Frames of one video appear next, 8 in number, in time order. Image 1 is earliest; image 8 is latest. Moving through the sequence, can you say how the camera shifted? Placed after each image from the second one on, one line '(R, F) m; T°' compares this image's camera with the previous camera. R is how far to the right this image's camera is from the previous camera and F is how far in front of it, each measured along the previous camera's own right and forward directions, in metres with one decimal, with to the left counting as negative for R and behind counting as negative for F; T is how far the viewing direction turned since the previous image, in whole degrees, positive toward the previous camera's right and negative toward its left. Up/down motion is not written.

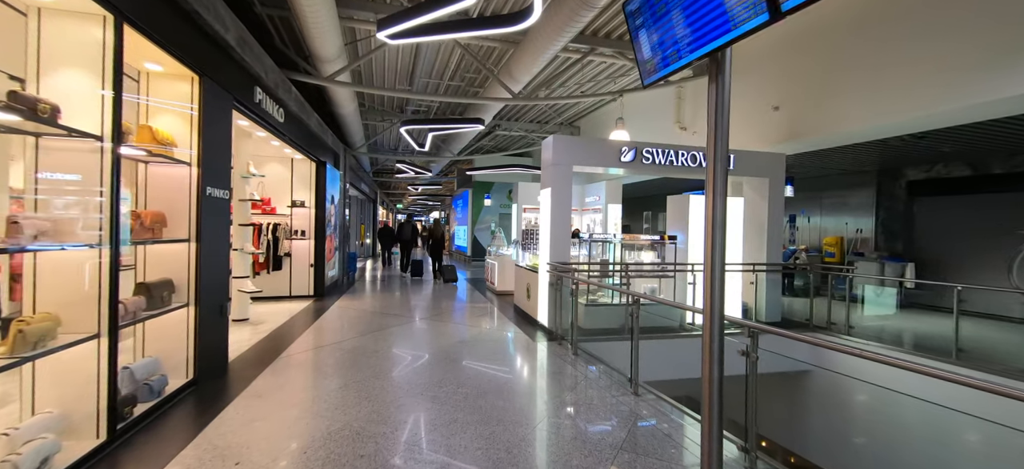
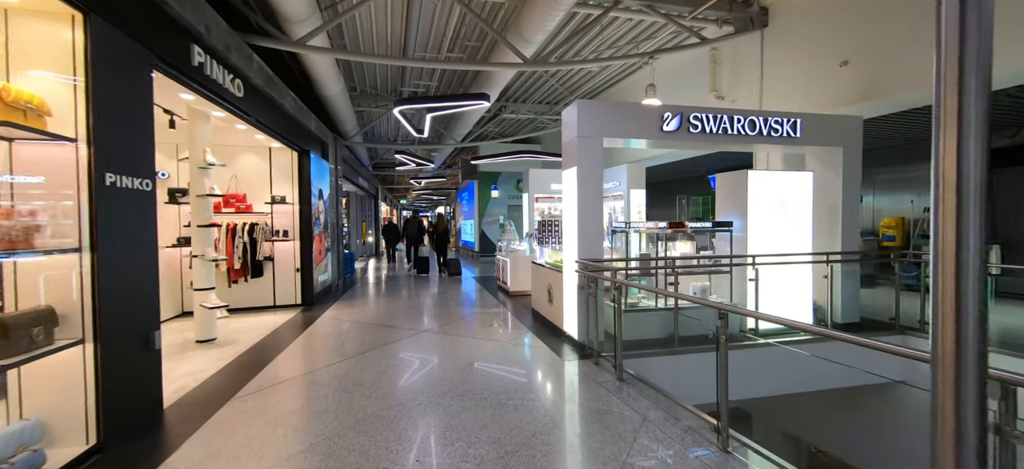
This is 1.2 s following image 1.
(-0.1, +1.0) m; -1°
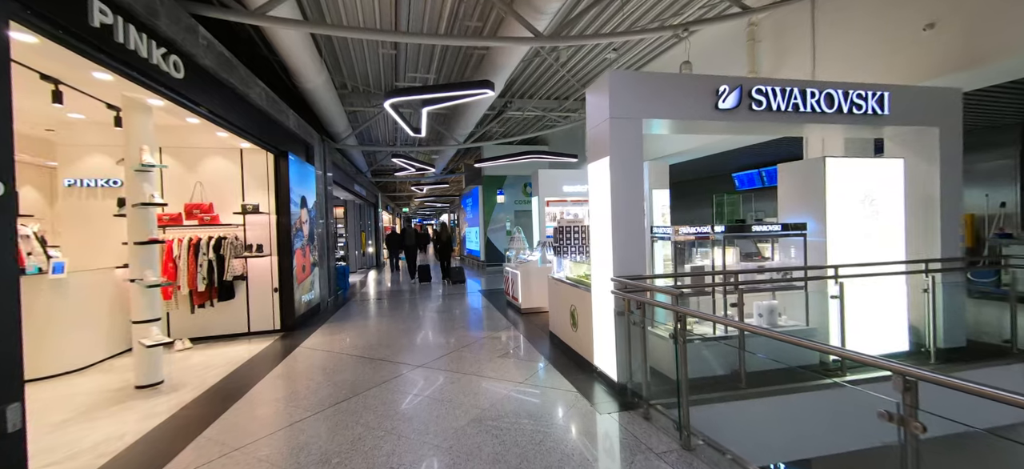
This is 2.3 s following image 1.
(-0.1, +0.9) m; -1°
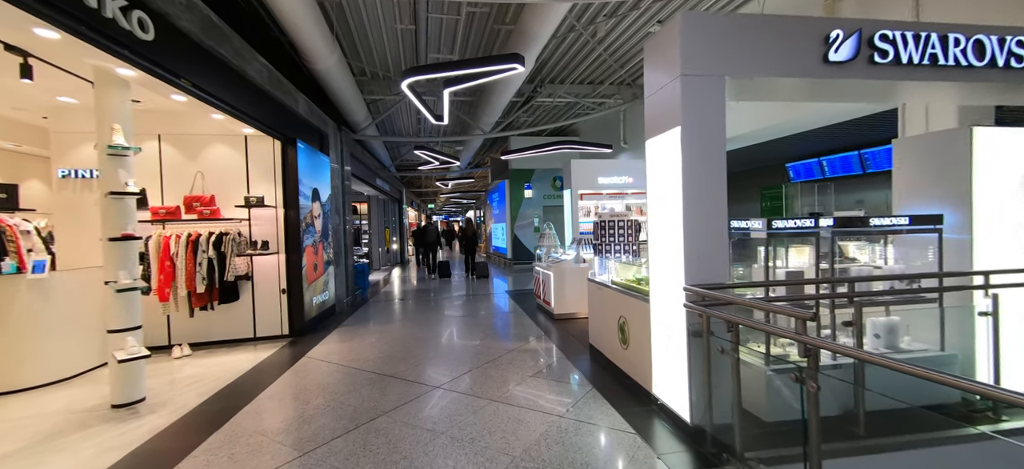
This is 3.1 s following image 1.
(-0.1, +0.7) m; -4°
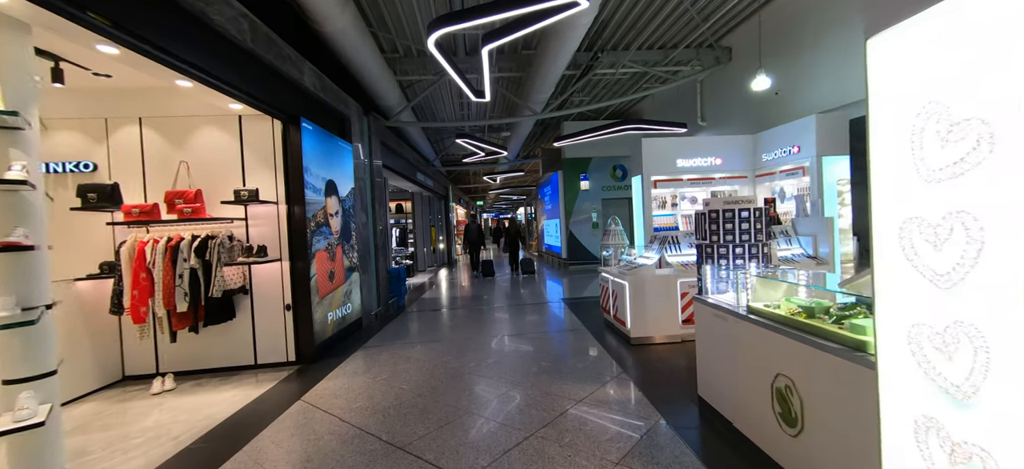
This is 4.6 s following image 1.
(-0.1, +1.3) m; -8°
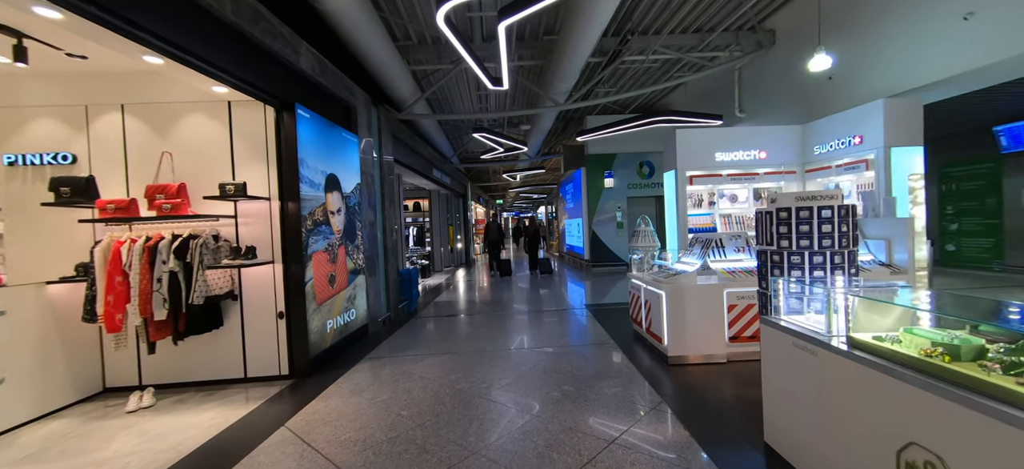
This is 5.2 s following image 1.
(0.0, +0.5) m; -3°
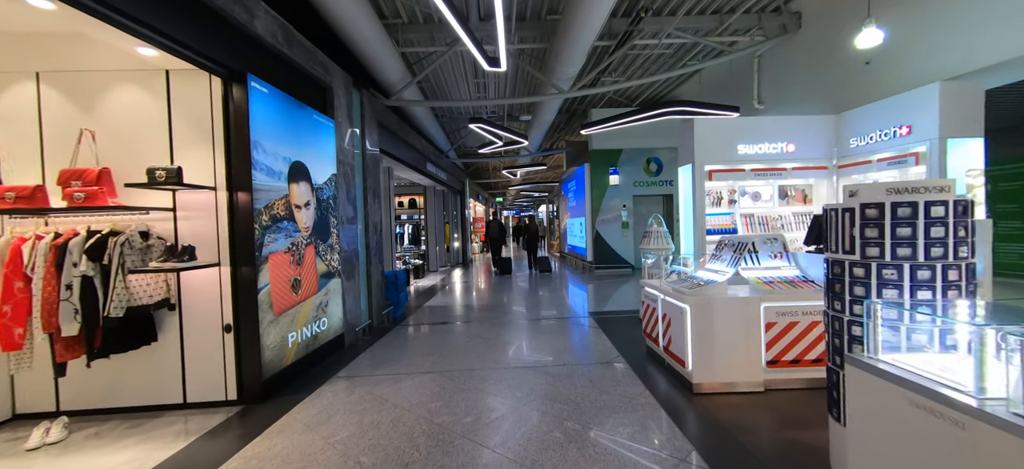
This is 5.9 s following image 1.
(0.0, +0.6) m; 0°
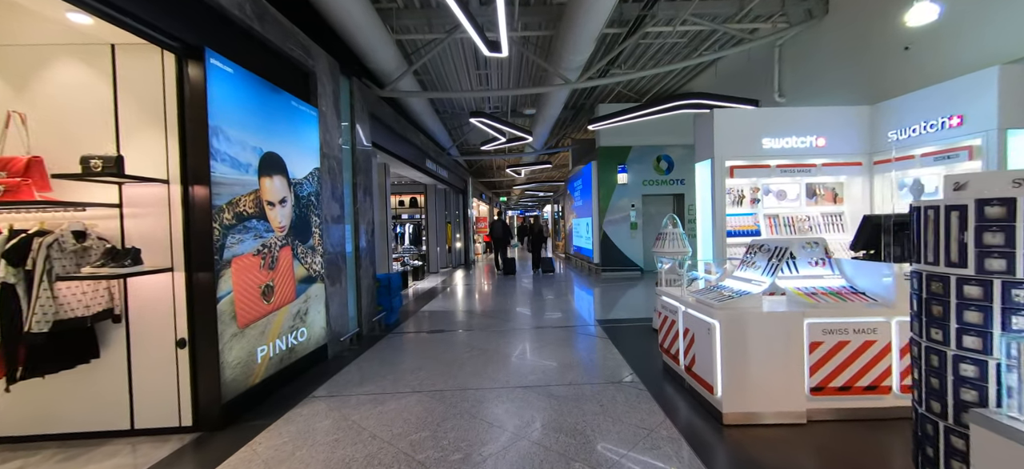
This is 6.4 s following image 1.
(0.0, +0.4) m; -1°
